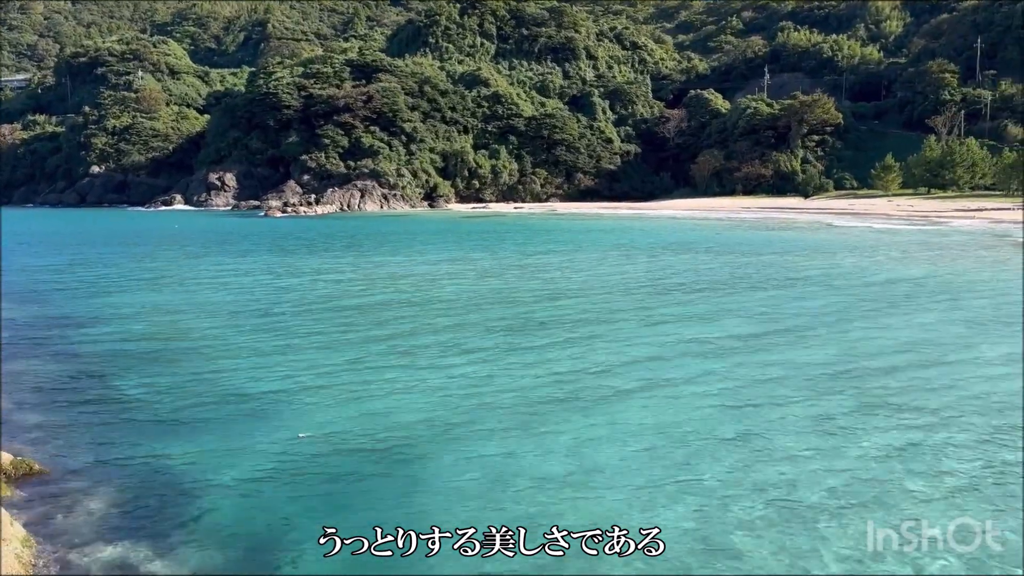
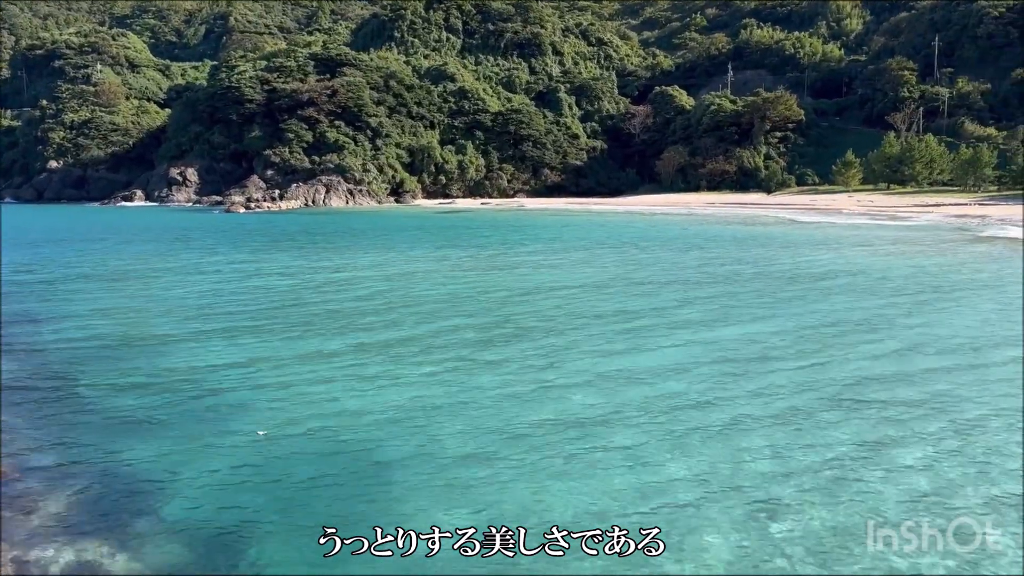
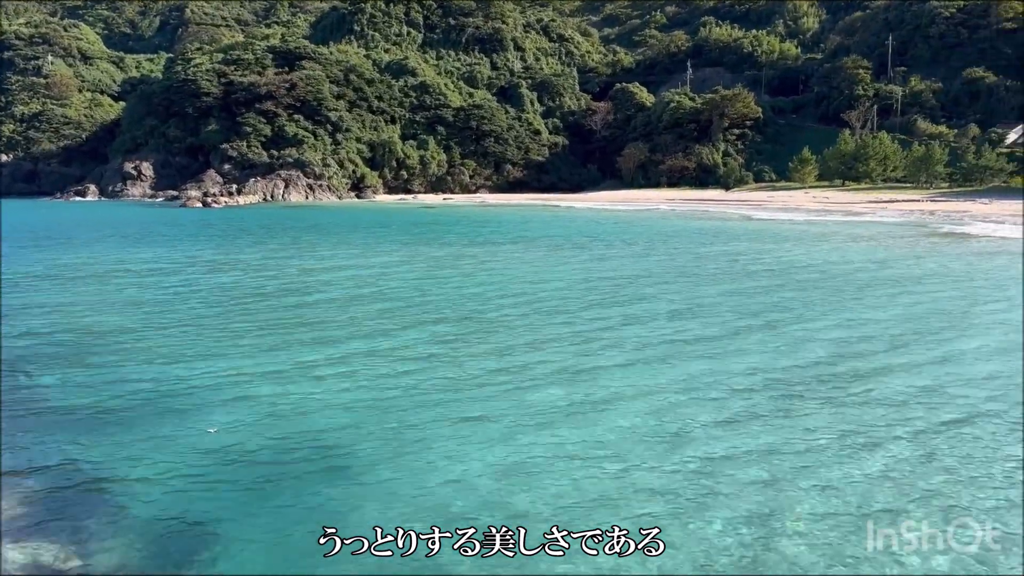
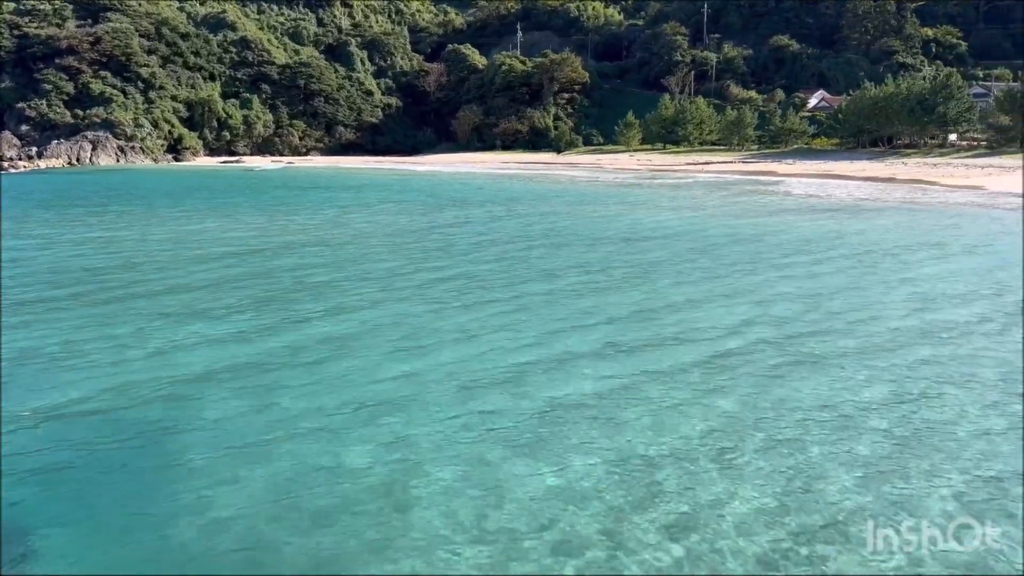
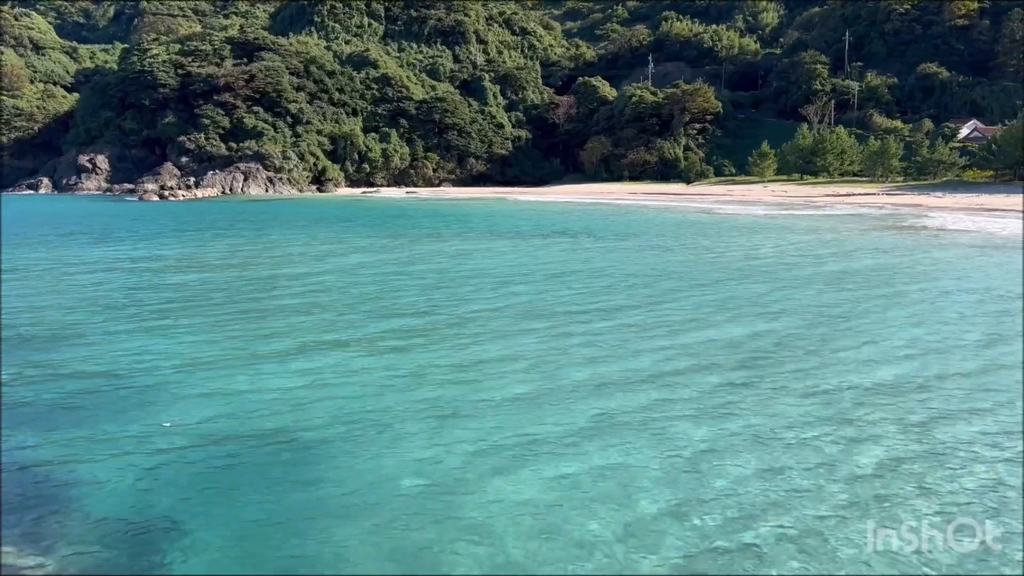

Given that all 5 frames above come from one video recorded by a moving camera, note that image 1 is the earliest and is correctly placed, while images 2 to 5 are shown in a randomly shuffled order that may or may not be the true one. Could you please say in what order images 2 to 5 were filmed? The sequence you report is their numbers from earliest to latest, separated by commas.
2, 3, 5, 4
